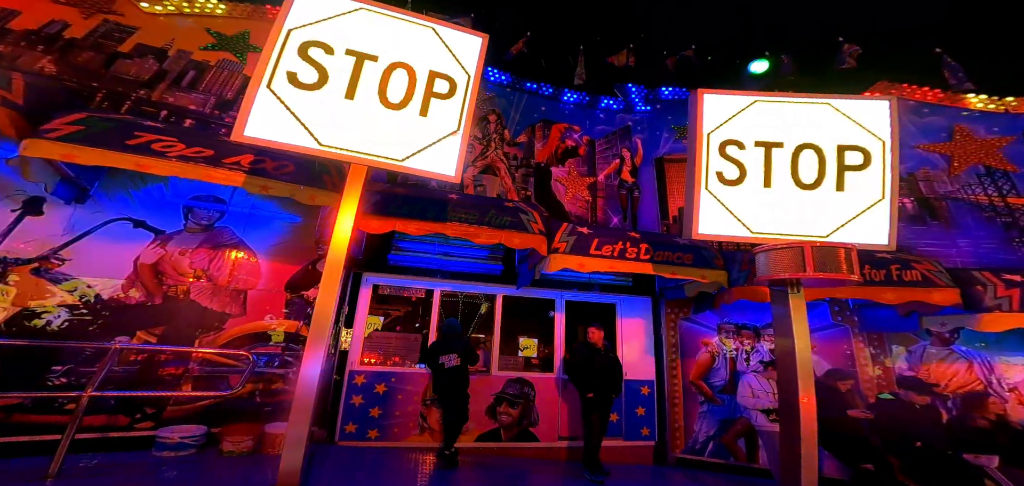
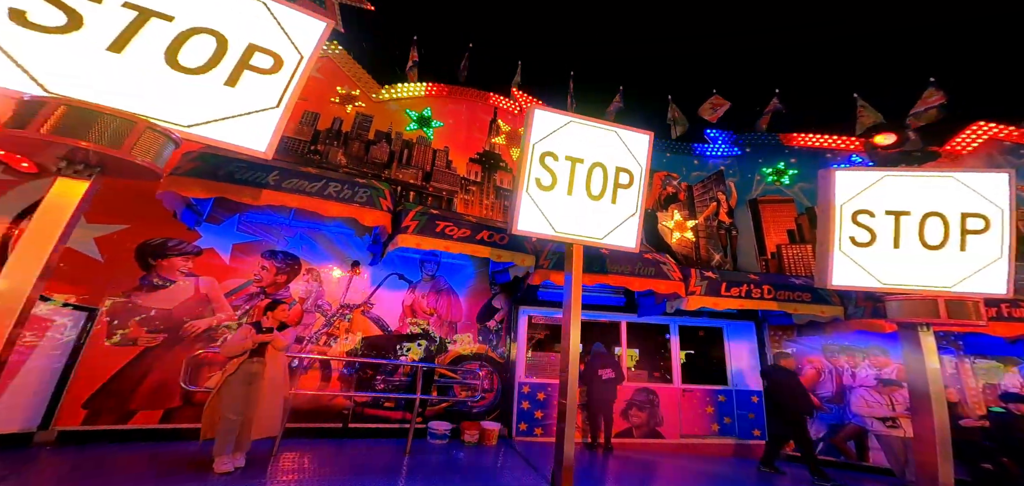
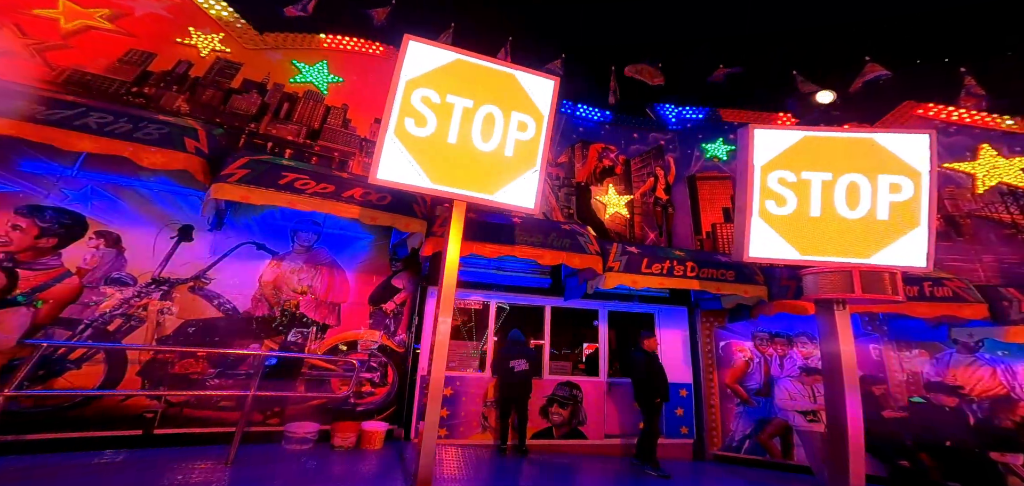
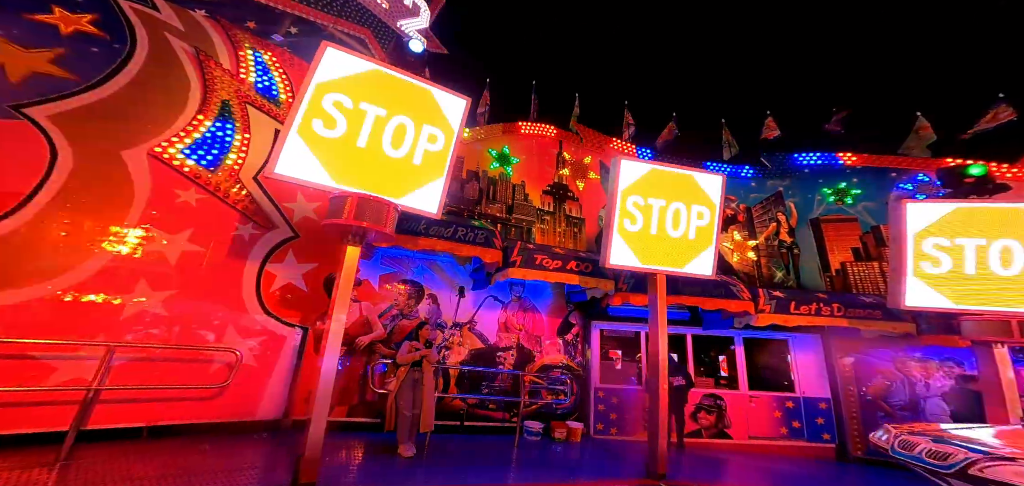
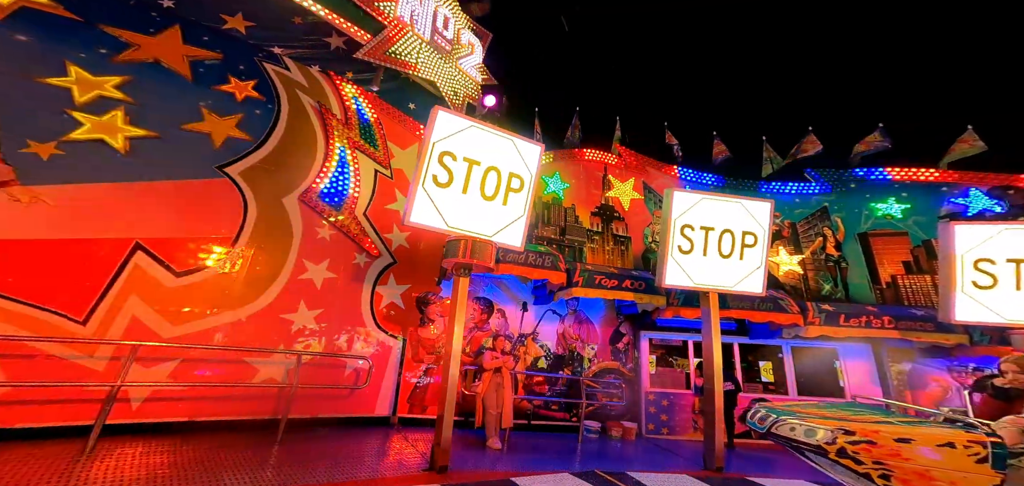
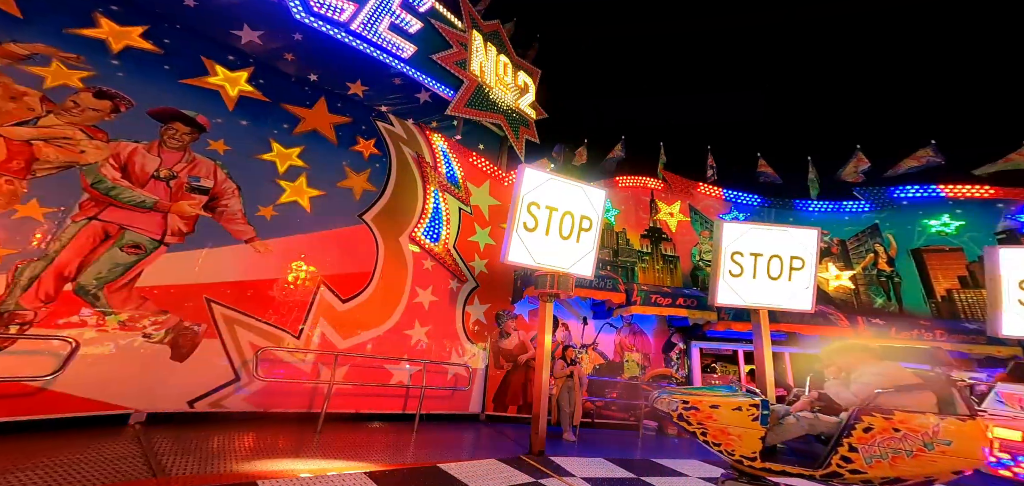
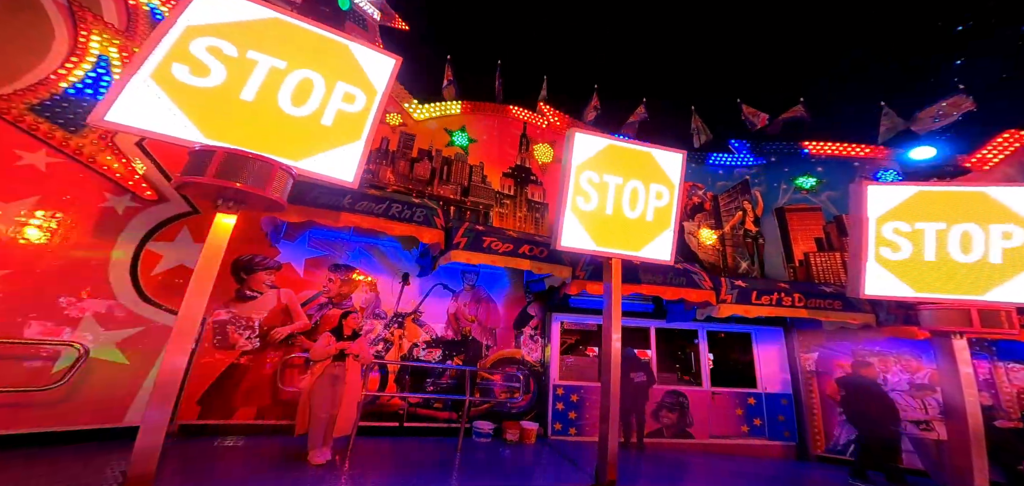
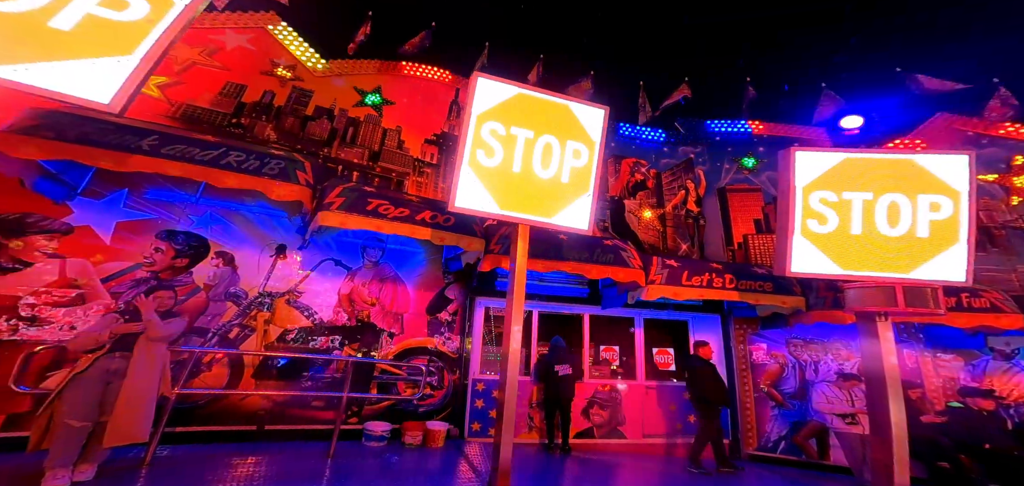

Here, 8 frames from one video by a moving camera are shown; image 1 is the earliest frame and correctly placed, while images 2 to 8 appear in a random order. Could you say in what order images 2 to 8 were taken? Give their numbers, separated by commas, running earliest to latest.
3, 8, 2, 7, 4, 5, 6
